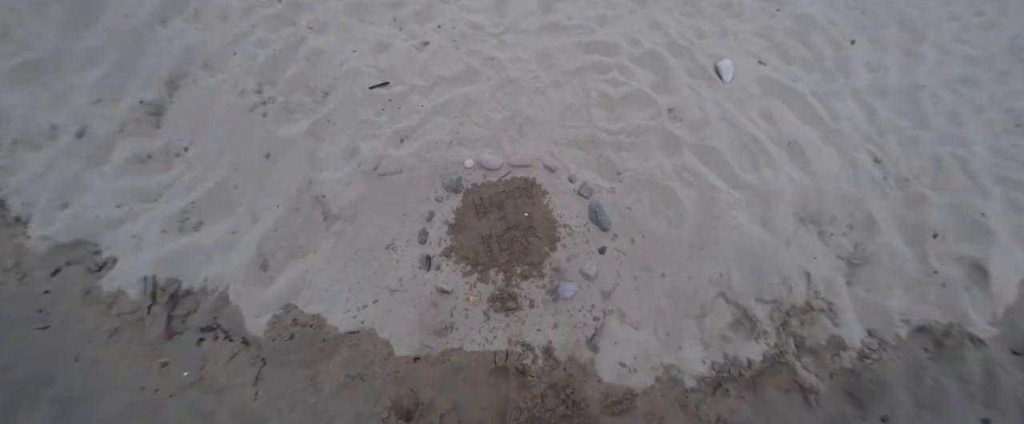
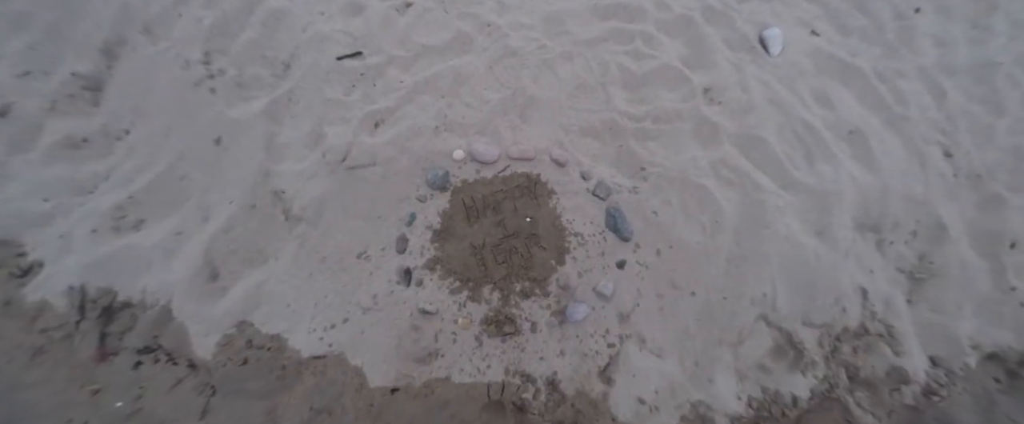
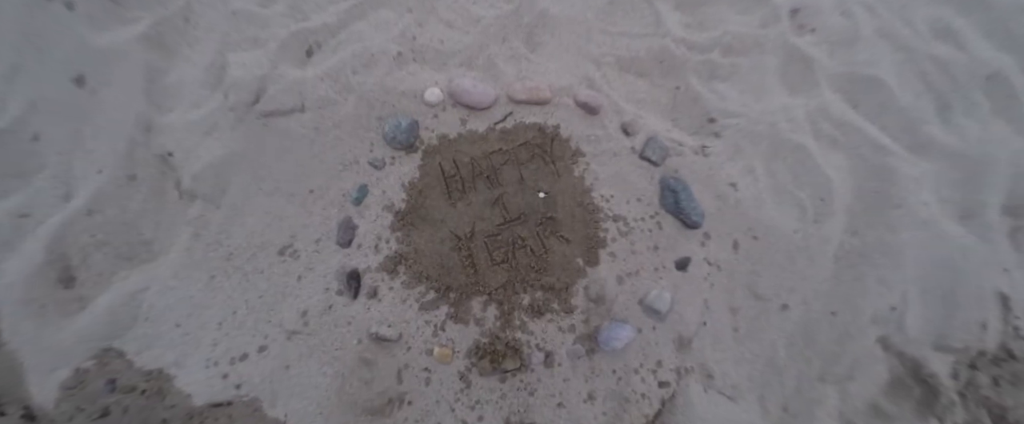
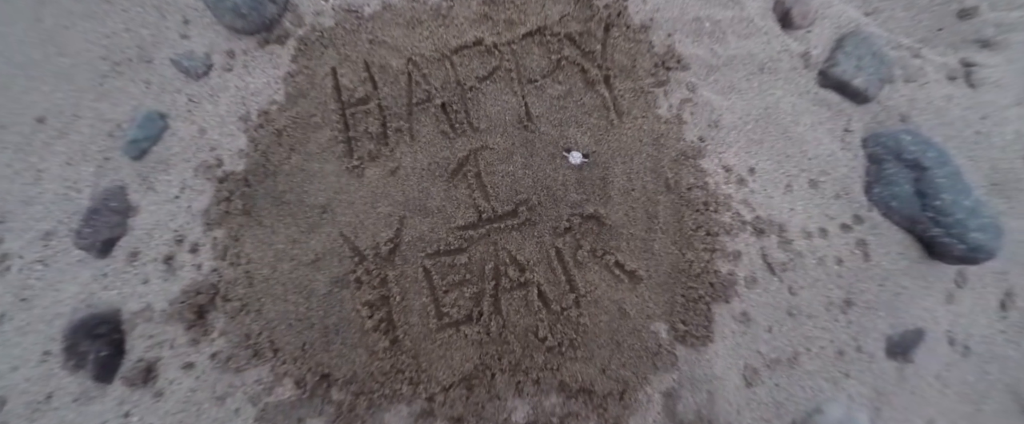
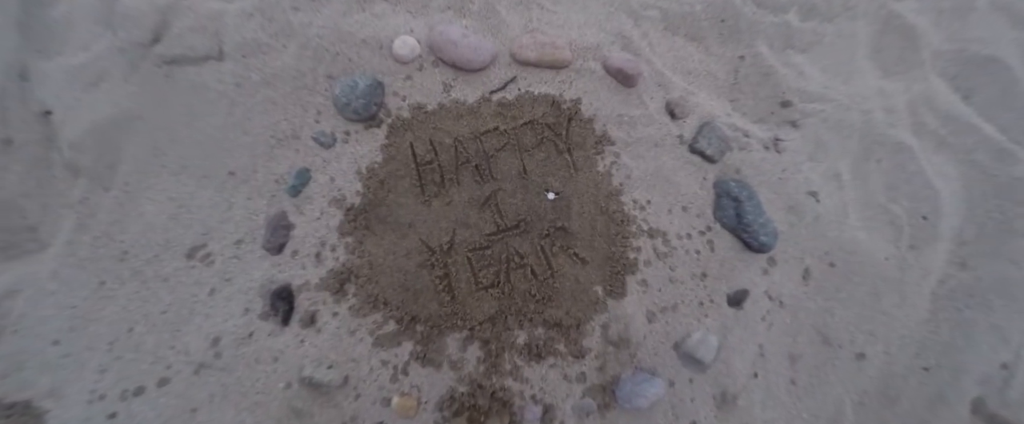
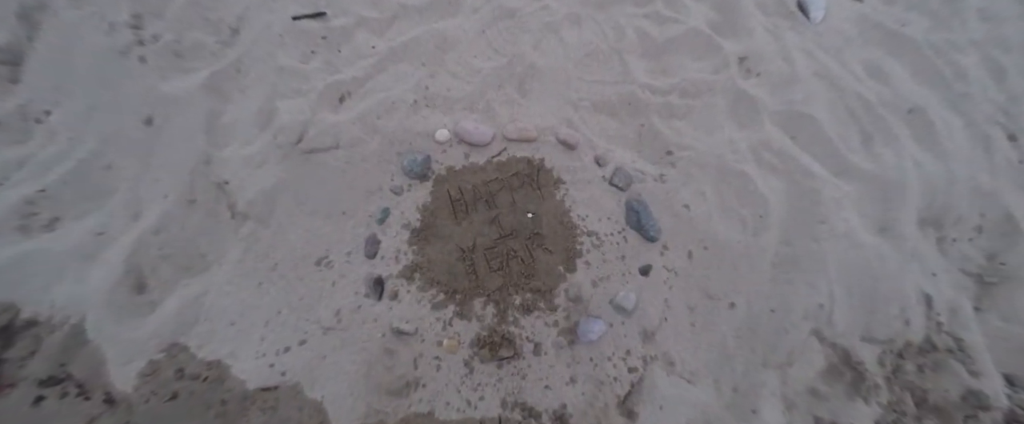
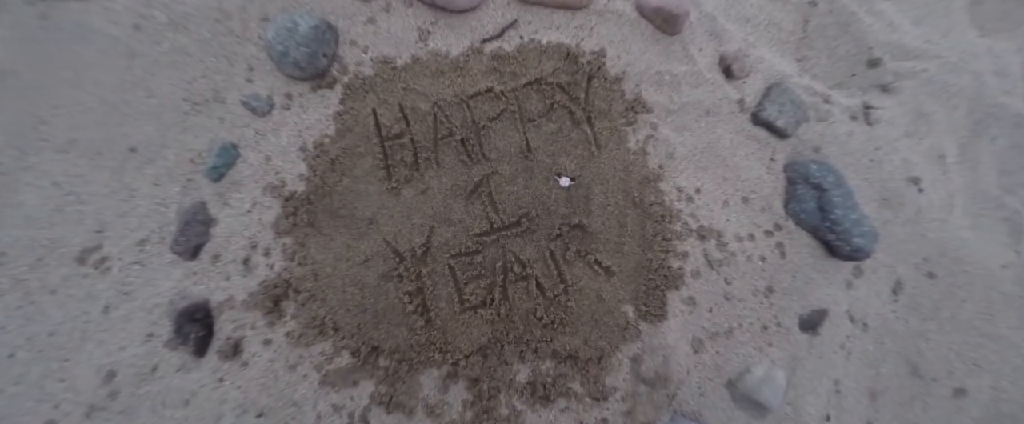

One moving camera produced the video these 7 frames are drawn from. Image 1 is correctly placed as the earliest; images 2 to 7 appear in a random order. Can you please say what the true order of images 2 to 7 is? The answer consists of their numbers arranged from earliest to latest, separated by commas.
2, 6, 3, 5, 7, 4
